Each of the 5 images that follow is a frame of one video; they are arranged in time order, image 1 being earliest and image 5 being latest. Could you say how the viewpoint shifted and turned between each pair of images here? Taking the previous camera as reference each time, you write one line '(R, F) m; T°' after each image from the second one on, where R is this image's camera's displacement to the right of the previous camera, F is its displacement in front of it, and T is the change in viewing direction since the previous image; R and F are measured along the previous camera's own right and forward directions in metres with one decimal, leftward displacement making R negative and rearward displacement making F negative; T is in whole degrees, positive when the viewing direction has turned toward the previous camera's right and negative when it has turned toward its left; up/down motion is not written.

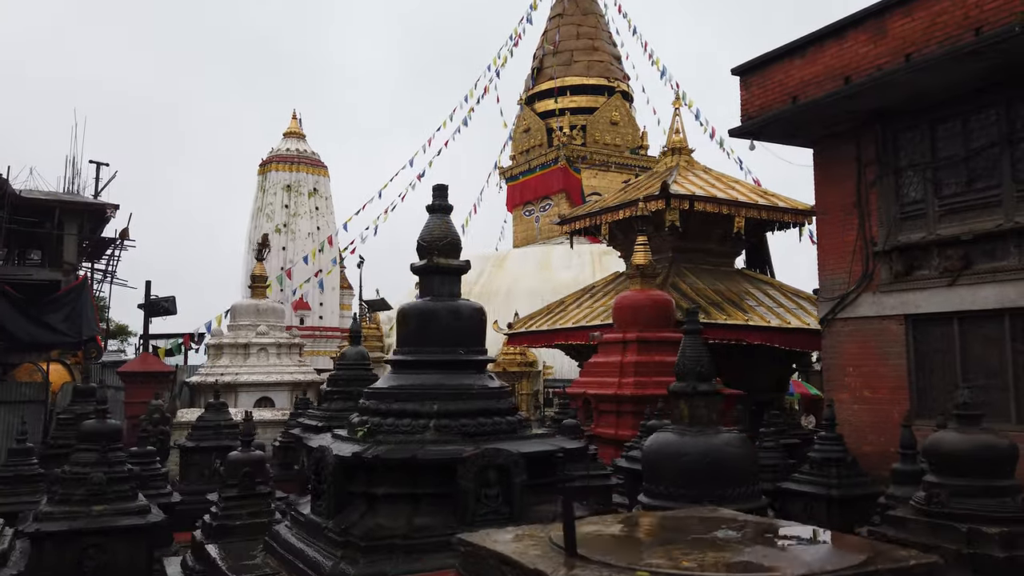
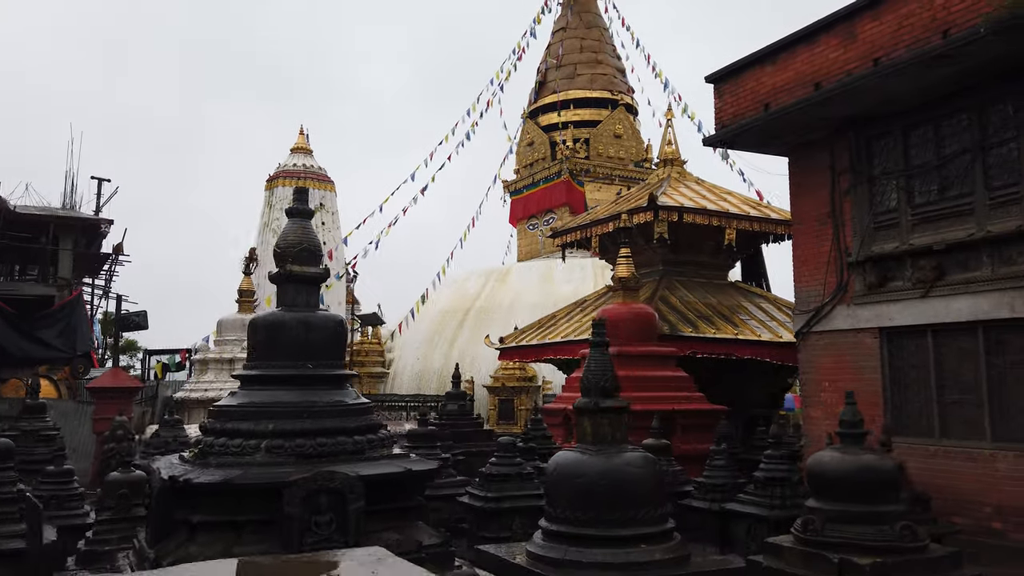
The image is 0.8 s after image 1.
(+0.5, +0.2) m; -1°
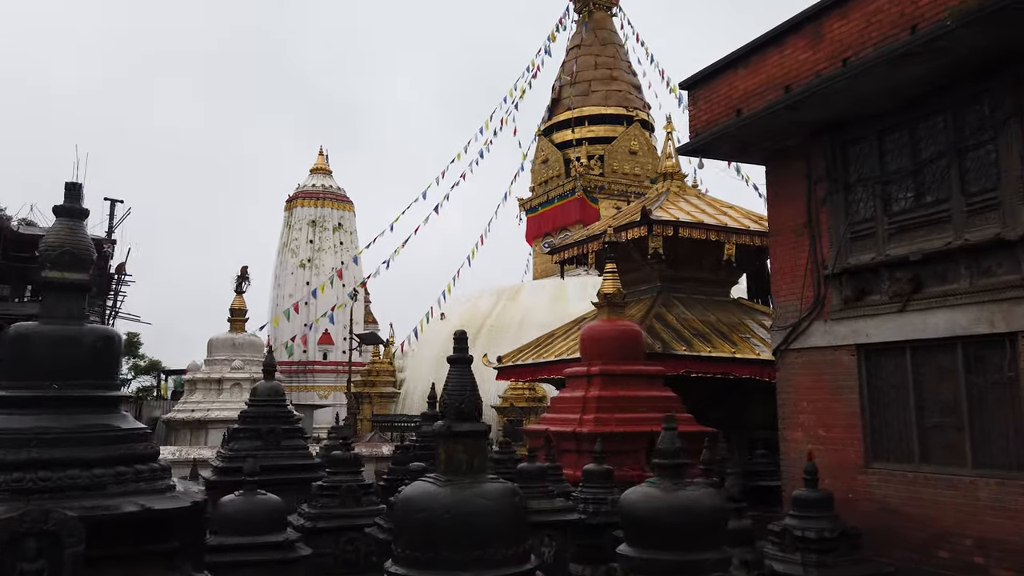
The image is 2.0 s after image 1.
(+0.7, +0.4) m; -2°
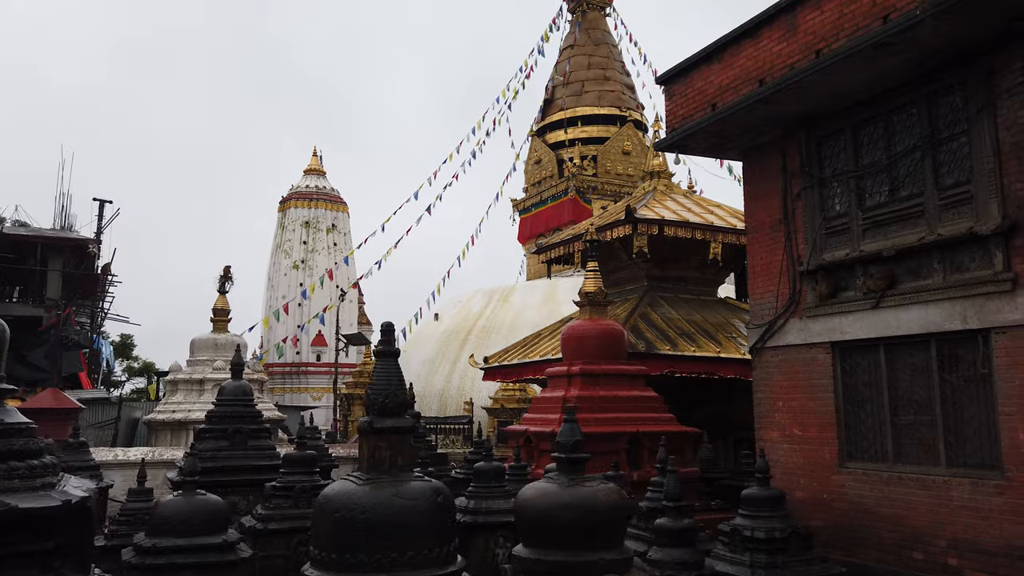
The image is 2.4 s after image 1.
(+0.3, +0.1) m; 0°
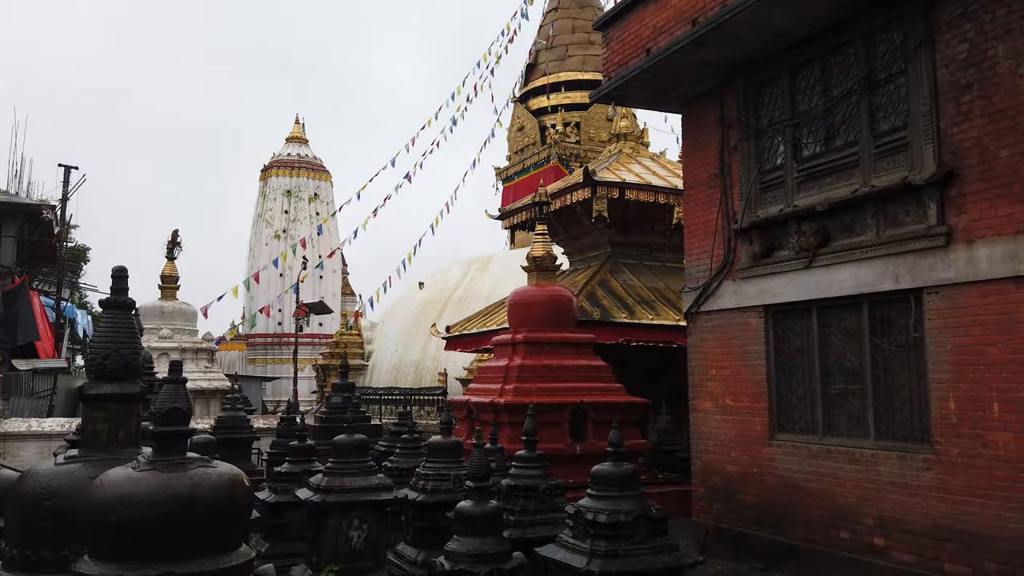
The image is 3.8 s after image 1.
(+0.7, +0.5) m; 0°
